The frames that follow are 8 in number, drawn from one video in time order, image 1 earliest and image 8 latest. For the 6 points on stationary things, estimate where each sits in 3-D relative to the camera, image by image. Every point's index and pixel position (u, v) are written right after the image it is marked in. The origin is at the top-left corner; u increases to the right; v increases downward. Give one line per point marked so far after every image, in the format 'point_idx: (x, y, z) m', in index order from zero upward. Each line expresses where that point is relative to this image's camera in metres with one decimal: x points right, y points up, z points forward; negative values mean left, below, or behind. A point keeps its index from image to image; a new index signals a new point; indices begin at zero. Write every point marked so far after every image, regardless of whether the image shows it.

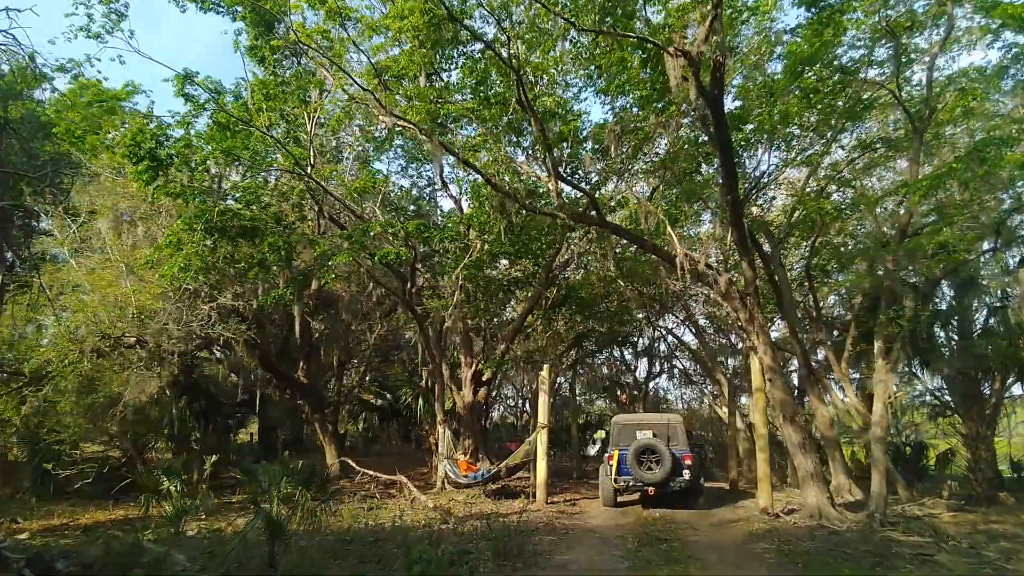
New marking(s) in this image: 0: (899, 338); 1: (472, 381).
0: (+6.8, -0.9, +11.2) m
1: (-1.1, -2.5, +17.3) m
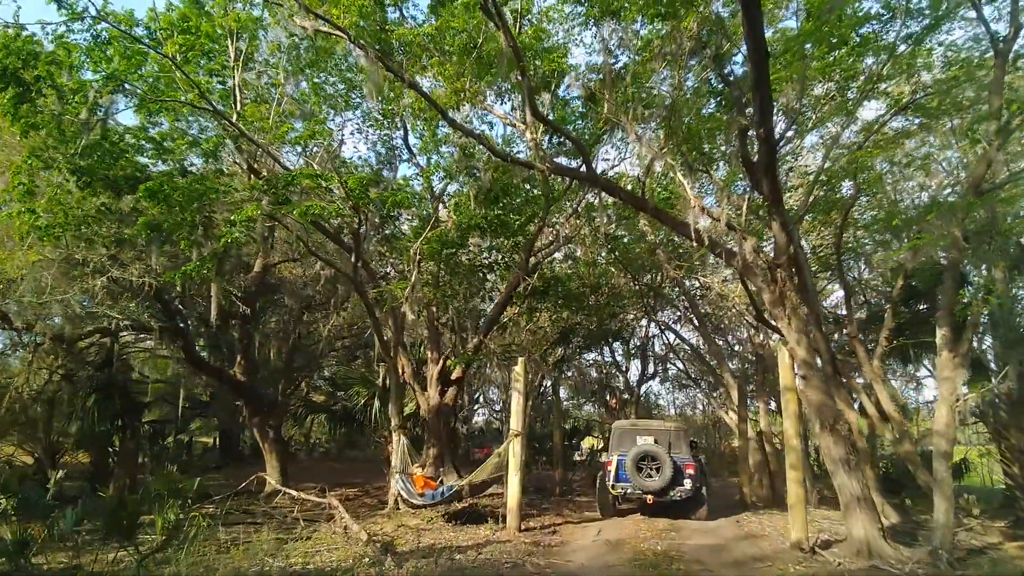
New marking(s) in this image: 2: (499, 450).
0: (+6.3, -0.5, +8.8) m
1: (-1.7, -2.1, +14.7) m
2: (-0.2, -2.6, +10.5) m
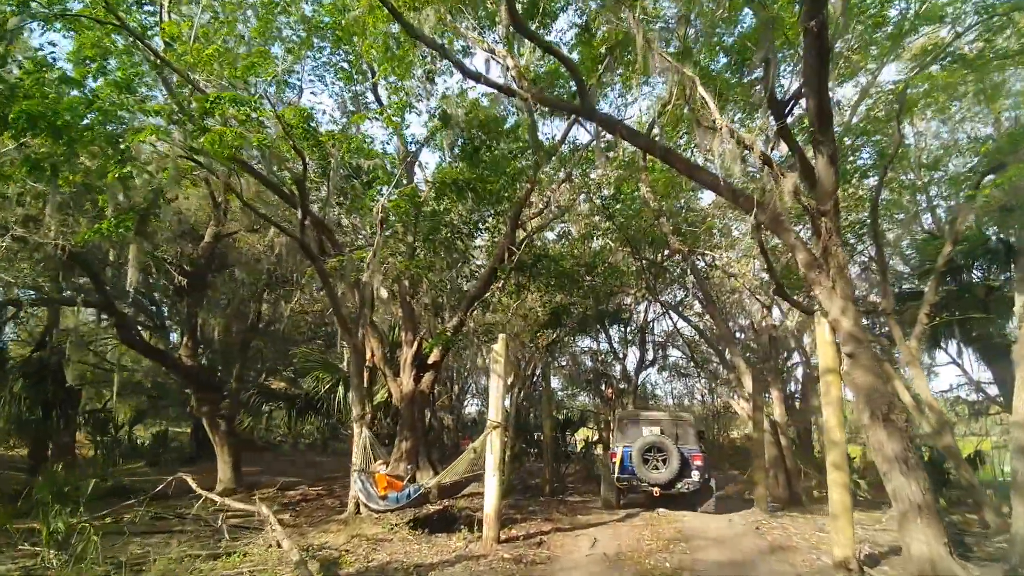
0: (+6.0, 0.0, +7.1) m
1: (-2.0, -1.5, +13.0) m
2: (-0.5, -2.1, +8.7) m
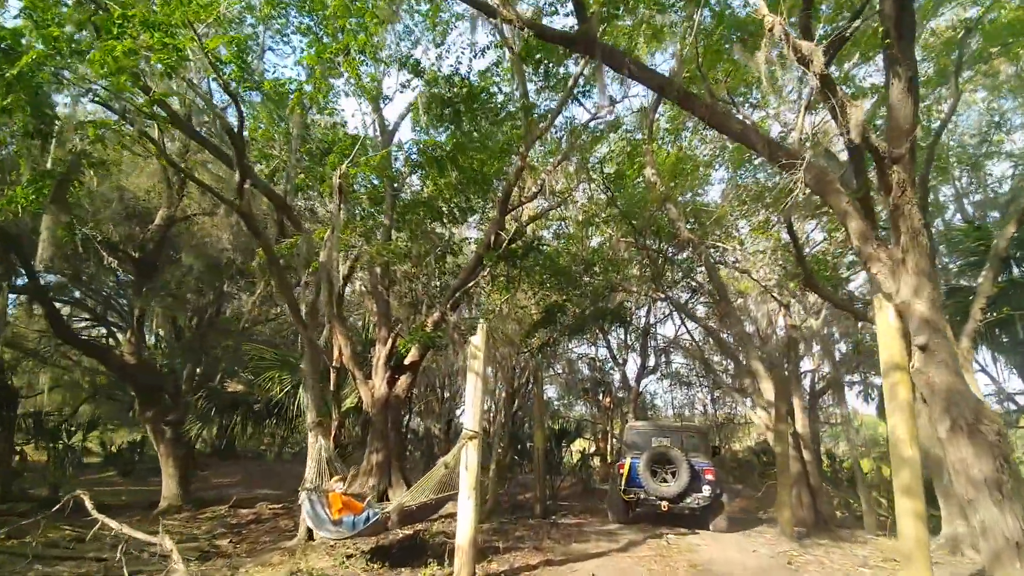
0: (+5.8, +0.2, +5.5) m
1: (-2.2, -1.4, +11.4) m
2: (-0.7, -1.9, +7.1) m
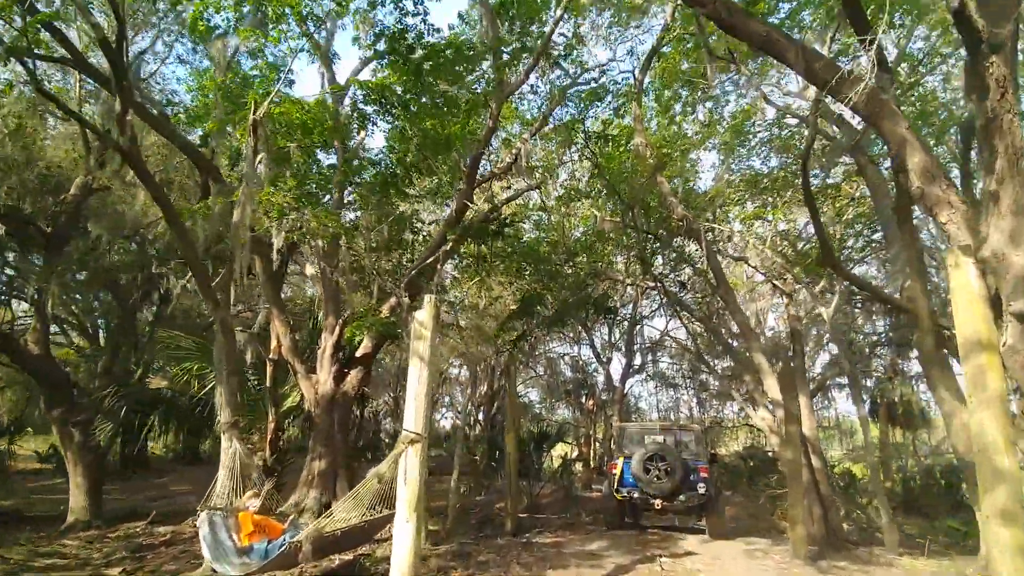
0: (+5.5, +0.5, +4.1) m
1: (-2.7, -1.0, +9.8) m
2: (-1.1, -1.6, +5.5) m
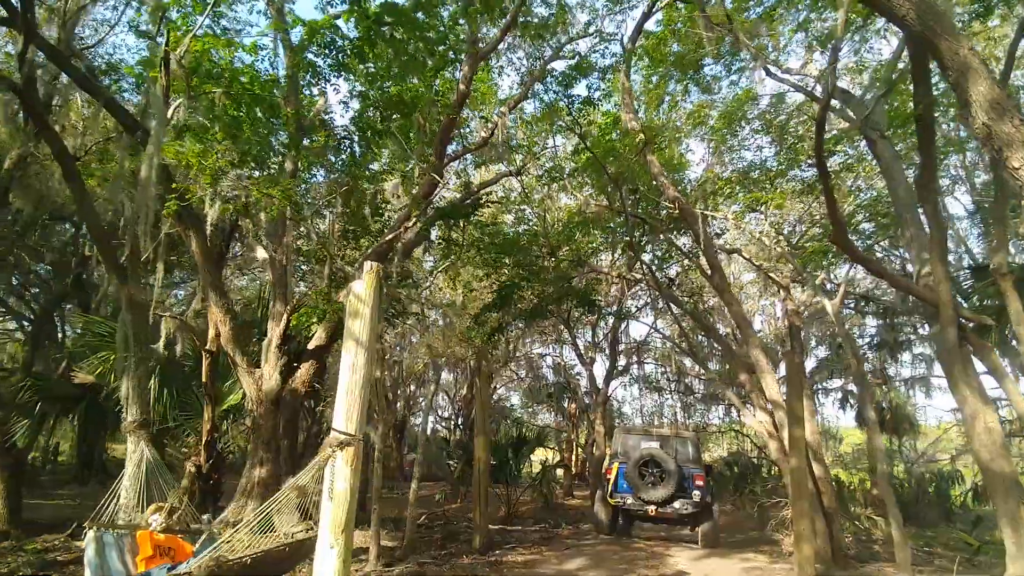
0: (+5.2, +0.7, +3.2) m
1: (-3.1, -0.8, +8.6) m
2: (-1.4, -1.3, +4.4) m
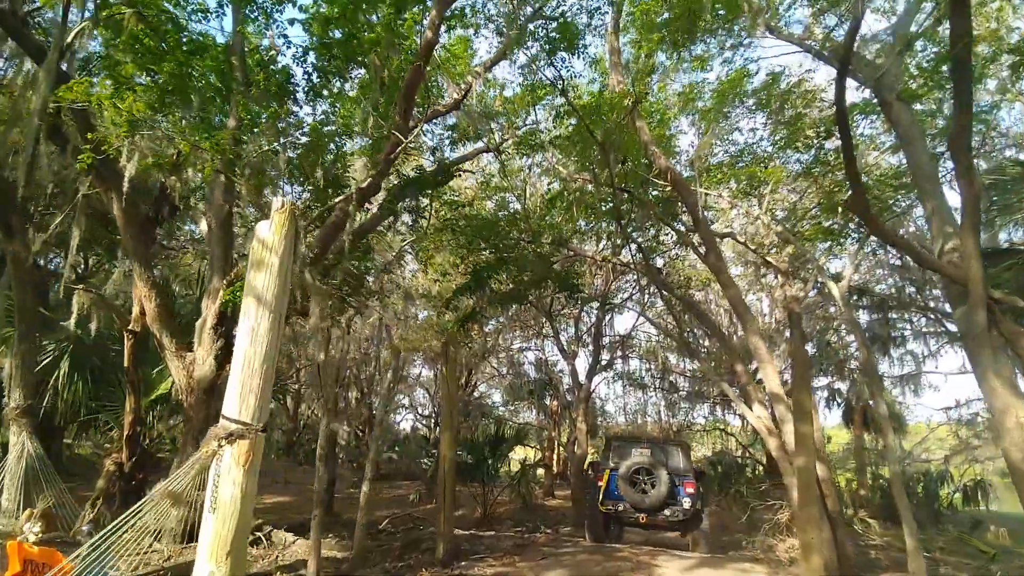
0: (+5.0, +0.9, +2.3) m
1: (-3.5, -0.5, +7.5) m
2: (-1.7, -1.0, +3.4) m
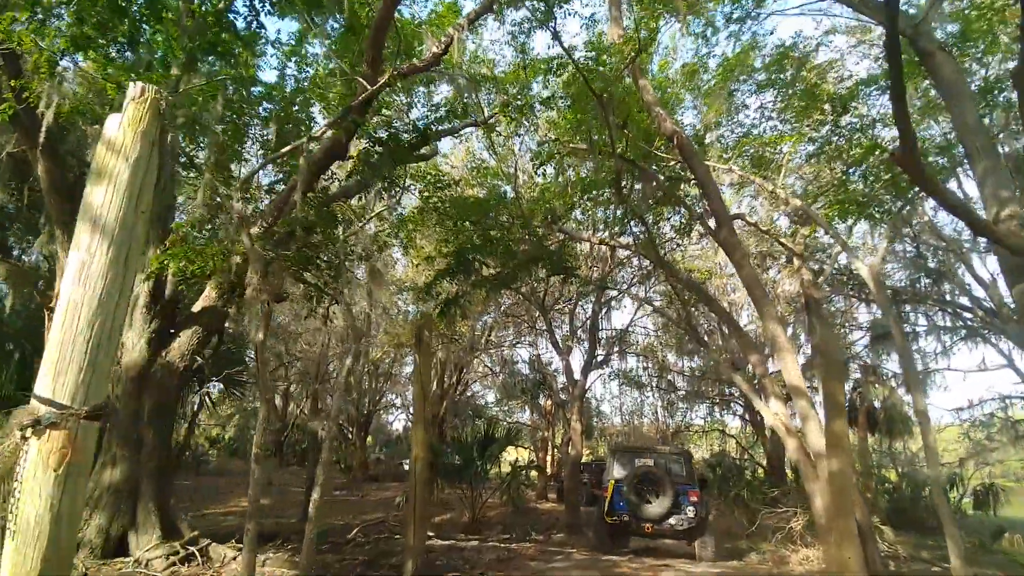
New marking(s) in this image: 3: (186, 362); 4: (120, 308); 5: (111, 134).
0: (+4.9, +1.2, +1.3) m
1: (-3.6, -0.2, +6.5) m
2: (-1.8, -0.7, +2.4) m
3: (-3.3, -0.8, +6.6) m
4: (-1.4, -0.1, +2.2) m
5: (-1.4, +0.6, +2.4) m
